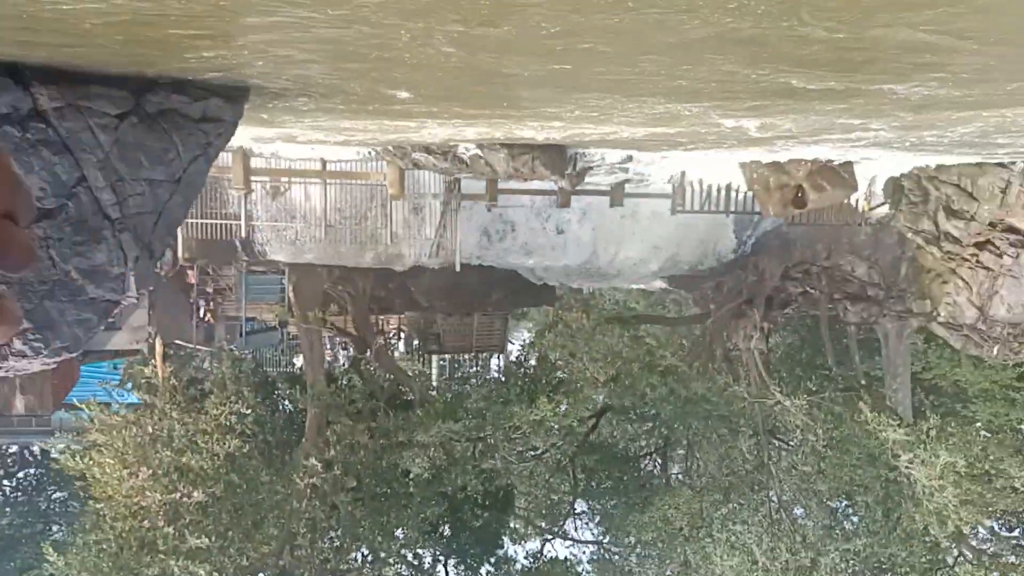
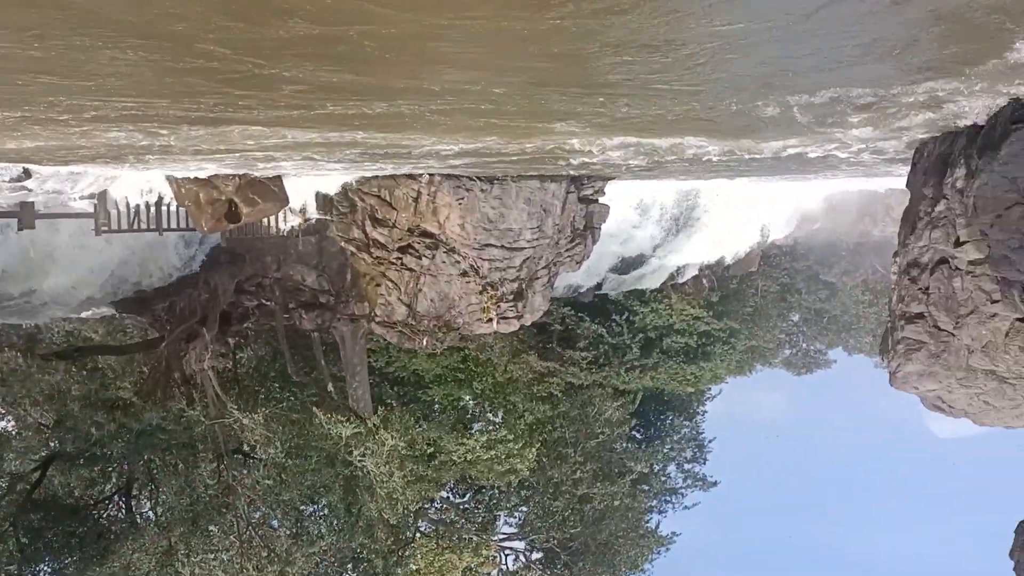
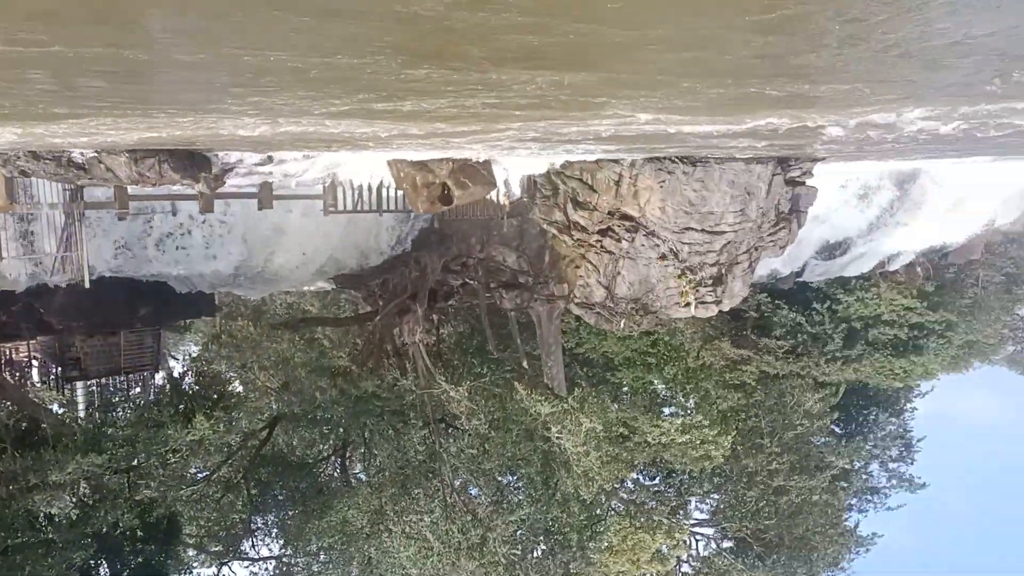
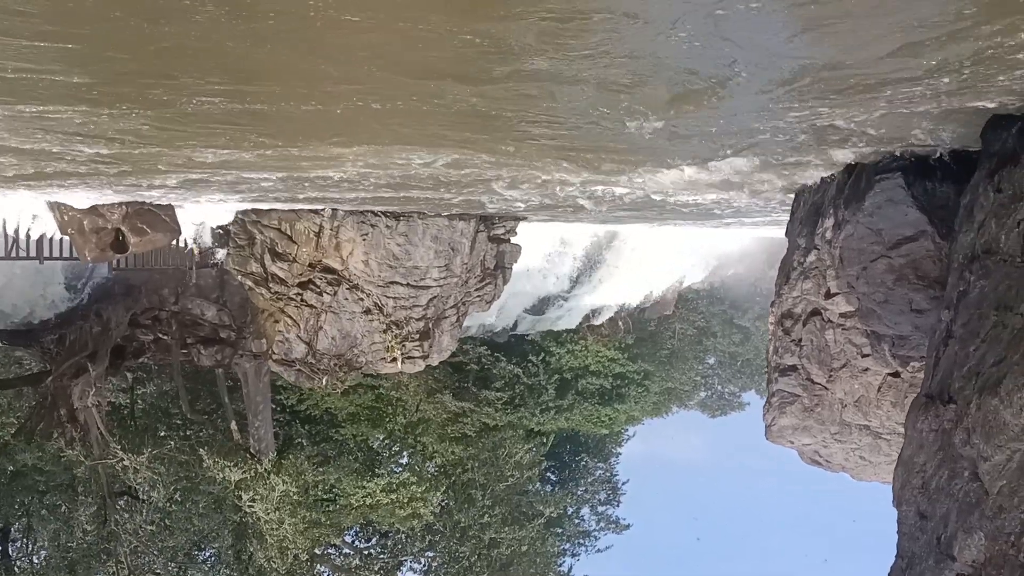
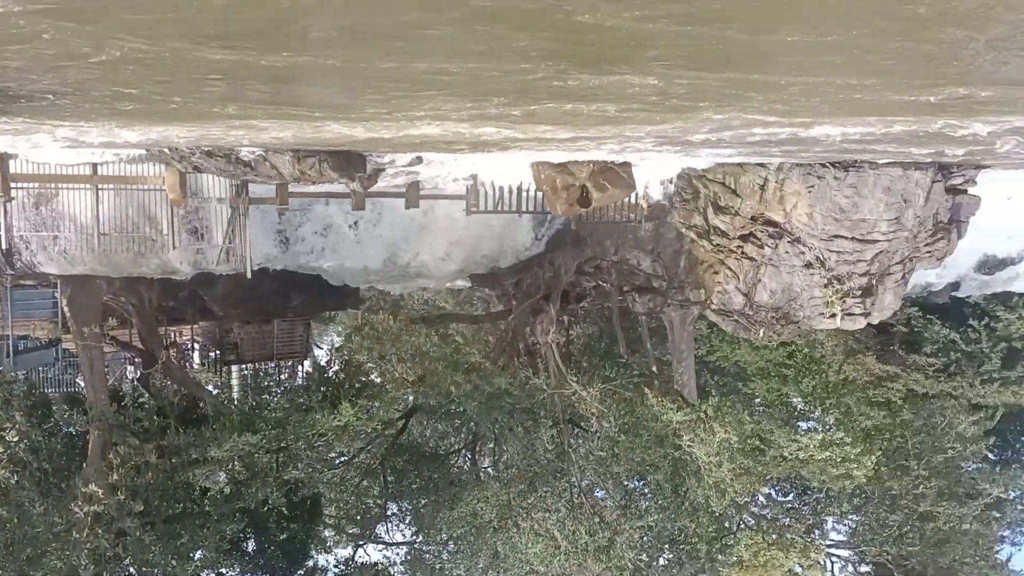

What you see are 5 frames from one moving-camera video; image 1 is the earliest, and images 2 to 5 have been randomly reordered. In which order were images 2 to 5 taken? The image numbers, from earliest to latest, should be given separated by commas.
5, 3, 2, 4
